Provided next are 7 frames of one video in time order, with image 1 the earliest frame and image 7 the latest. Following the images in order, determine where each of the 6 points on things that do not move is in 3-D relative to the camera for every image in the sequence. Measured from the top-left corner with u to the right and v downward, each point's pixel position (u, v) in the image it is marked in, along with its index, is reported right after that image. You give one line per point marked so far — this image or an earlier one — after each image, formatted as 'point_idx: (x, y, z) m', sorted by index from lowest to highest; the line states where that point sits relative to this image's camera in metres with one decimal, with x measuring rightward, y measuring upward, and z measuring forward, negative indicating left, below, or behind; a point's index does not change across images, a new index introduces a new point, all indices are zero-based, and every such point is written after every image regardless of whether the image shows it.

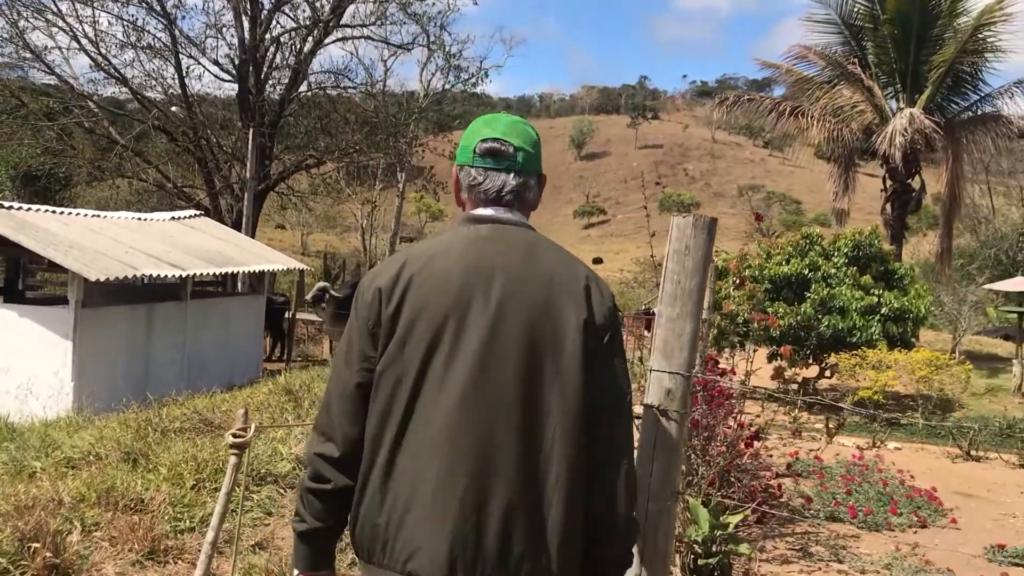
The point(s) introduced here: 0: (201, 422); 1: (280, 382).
0: (-2.4, -1.0, +7.7) m
1: (-2.5, -1.0, +10.5) m
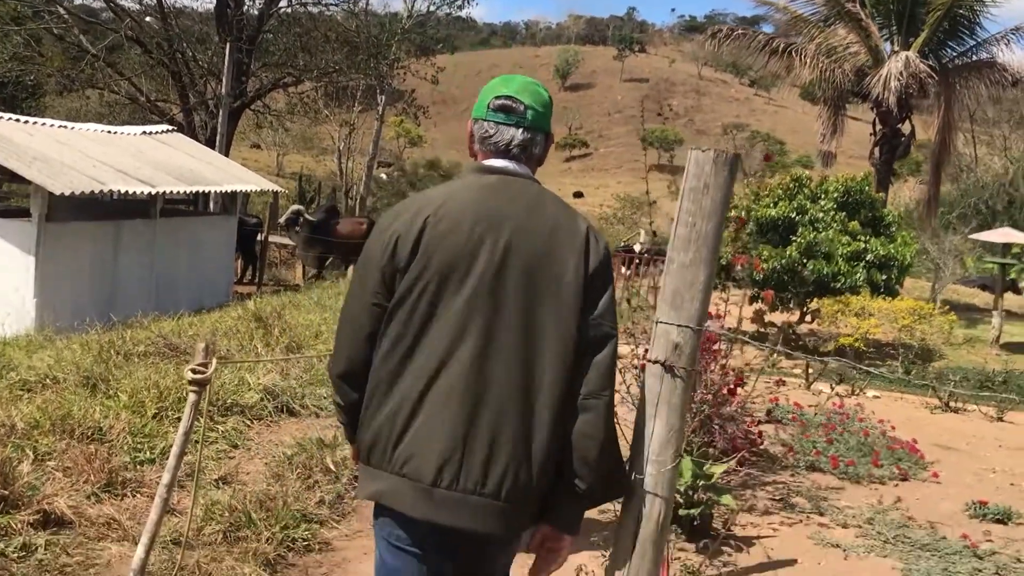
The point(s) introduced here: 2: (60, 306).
0: (-2.6, -0.4, +7.4) m
1: (-2.7, -0.2, +10.3) m
2: (-5.2, -0.2, +11.4) m
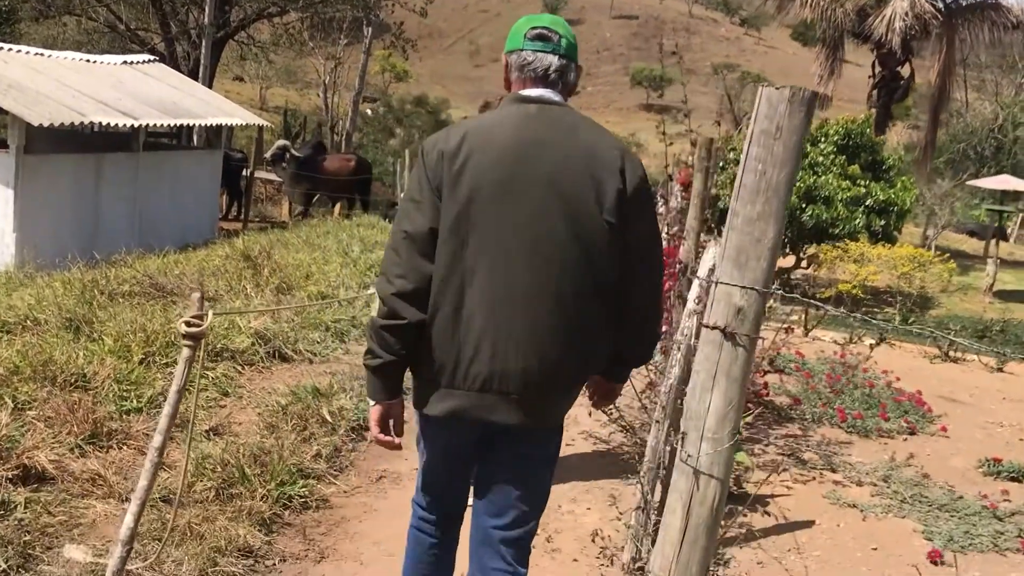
0: (-2.6, 0.0, +7.2) m
1: (-2.8, +0.4, +10.0) m
2: (-5.3, +0.5, +11.1) m
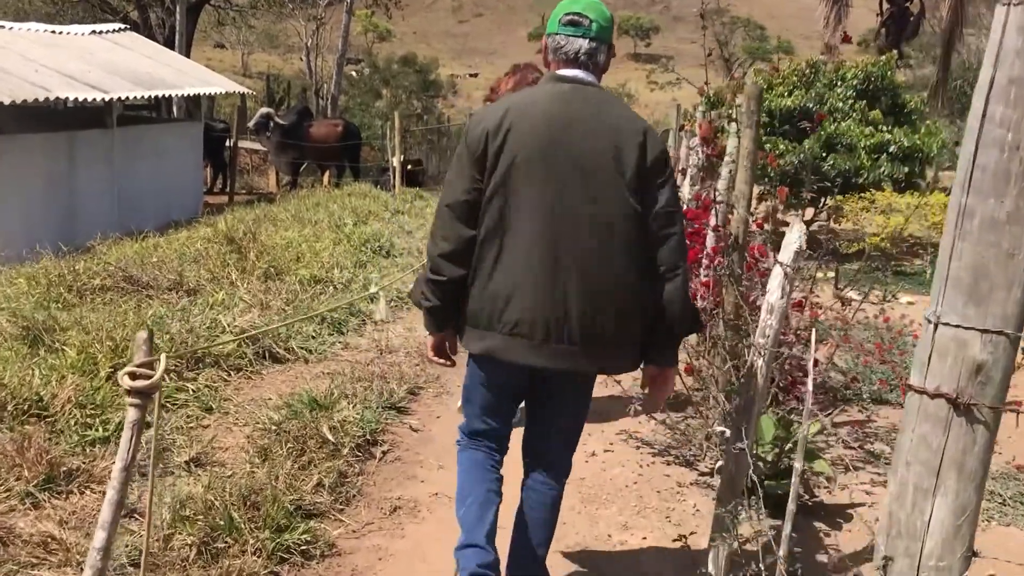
0: (-2.5, +0.1, +6.5) m
1: (-2.7, +0.6, +9.2) m
2: (-5.2, +0.6, +10.3) m
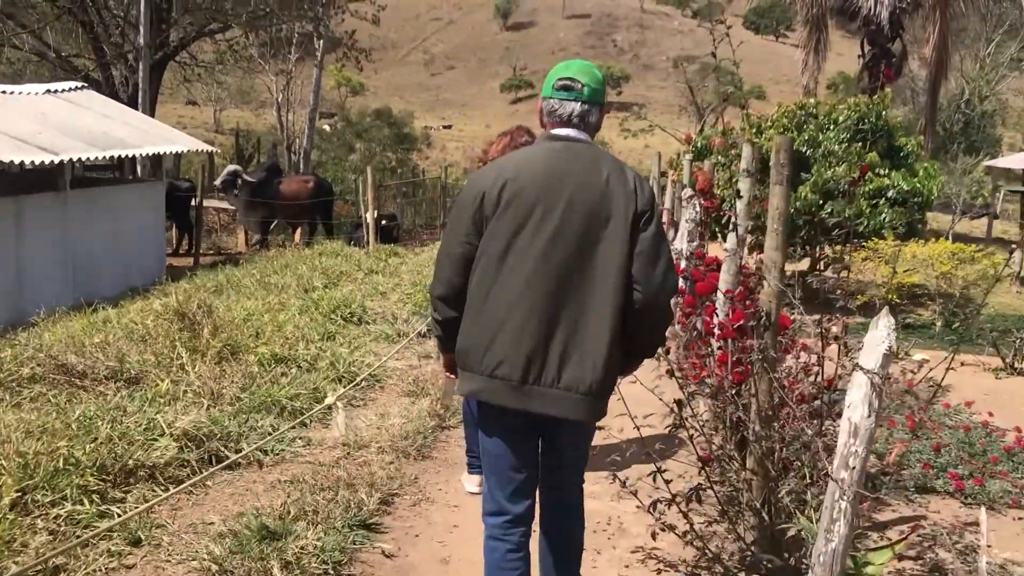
0: (-2.6, -0.4, +5.7) m
1: (-2.9, -0.1, +8.5) m
2: (-5.4, -0.2, +9.5) m
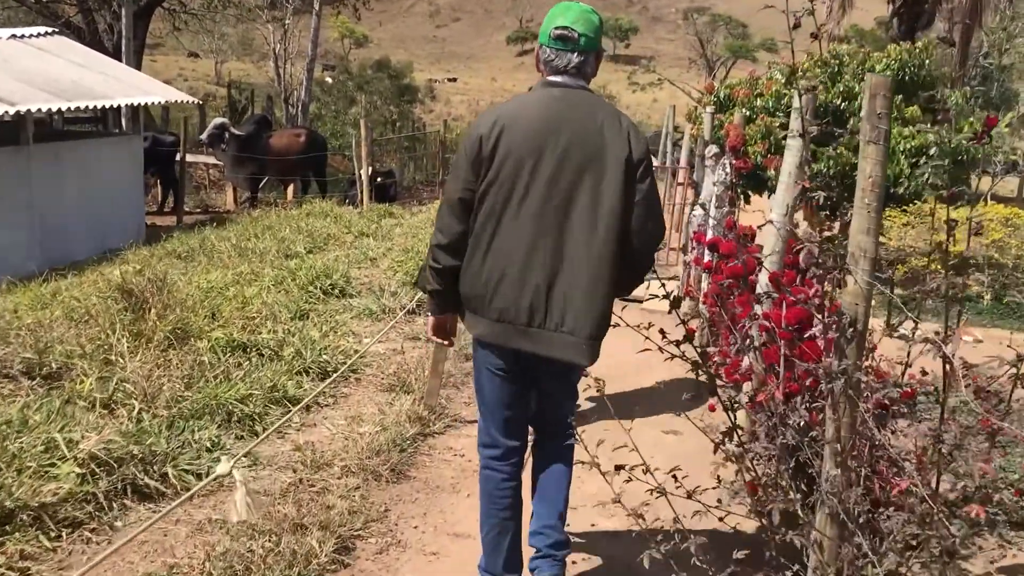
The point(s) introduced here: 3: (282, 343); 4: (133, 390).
0: (-2.6, -0.3, +4.7) m
1: (-2.9, +0.2, +7.5) m
2: (-5.4, +0.1, +8.6) m
3: (-1.3, -0.3, +5.6) m
4: (-1.7, -0.4, +4.5) m
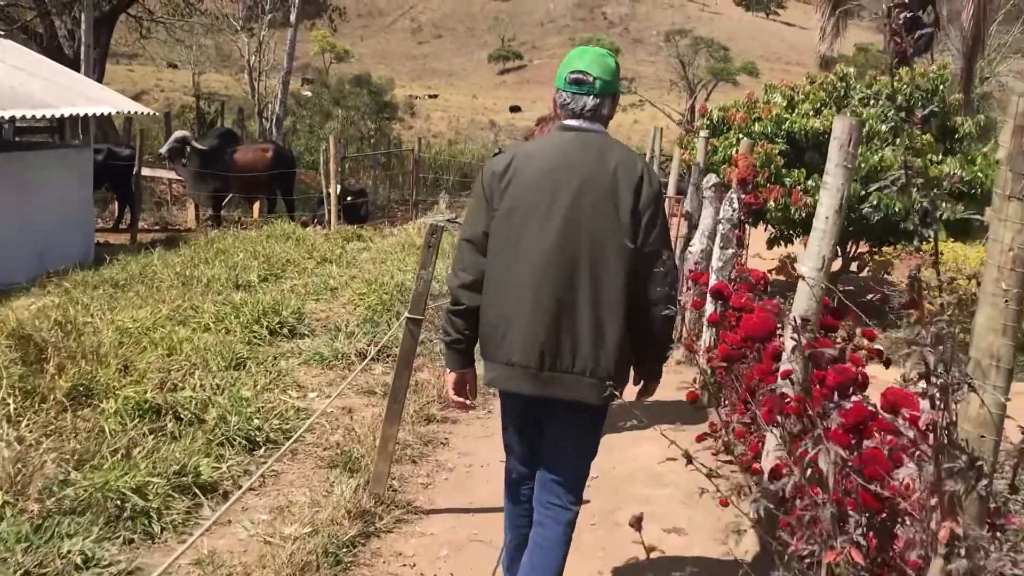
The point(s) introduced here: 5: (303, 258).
0: (-2.7, -0.5, +3.8) m
1: (-3.0, -0.1, +6.6) m
2: (-5.6, -0.1, +7.6) m
3: (-1.4, -0.5, +4.6) m
4: (-1.8, -0.6, +3.5) m
5: (-2.2, +0.3, +10.5) m
